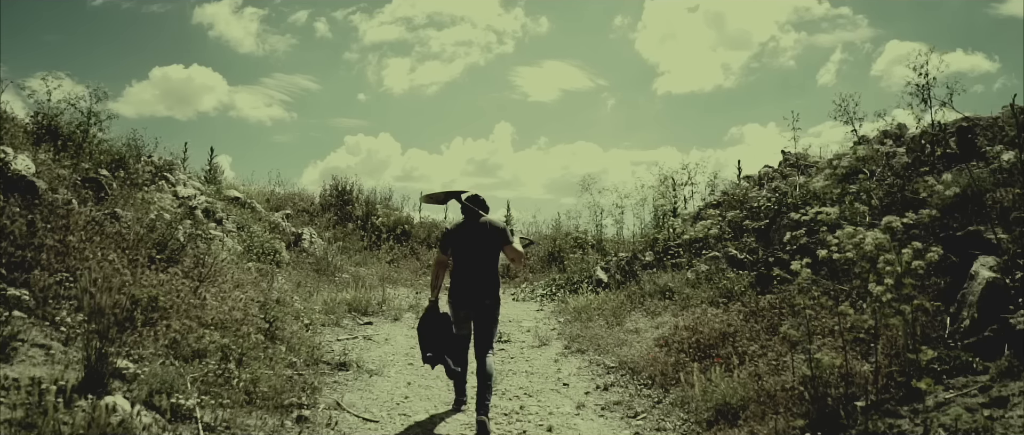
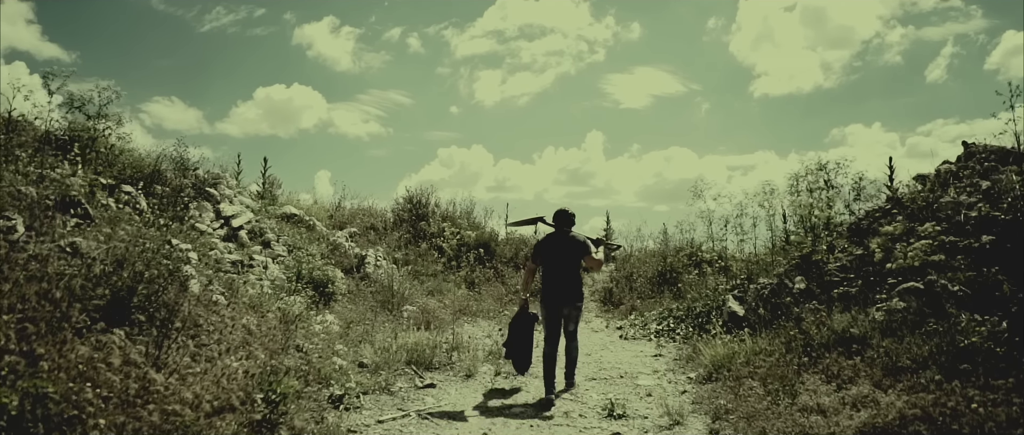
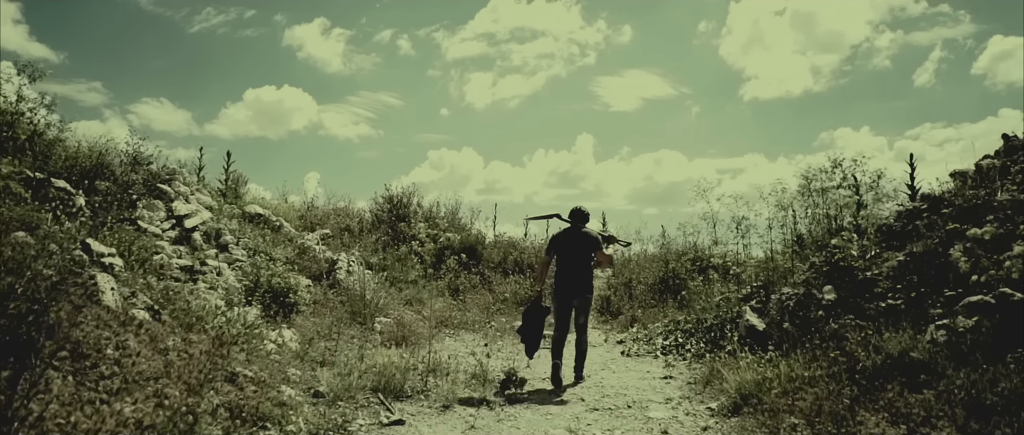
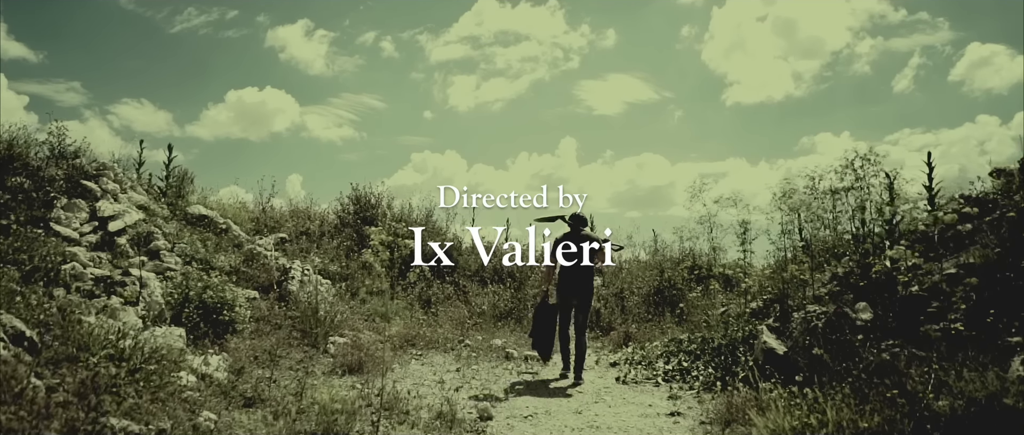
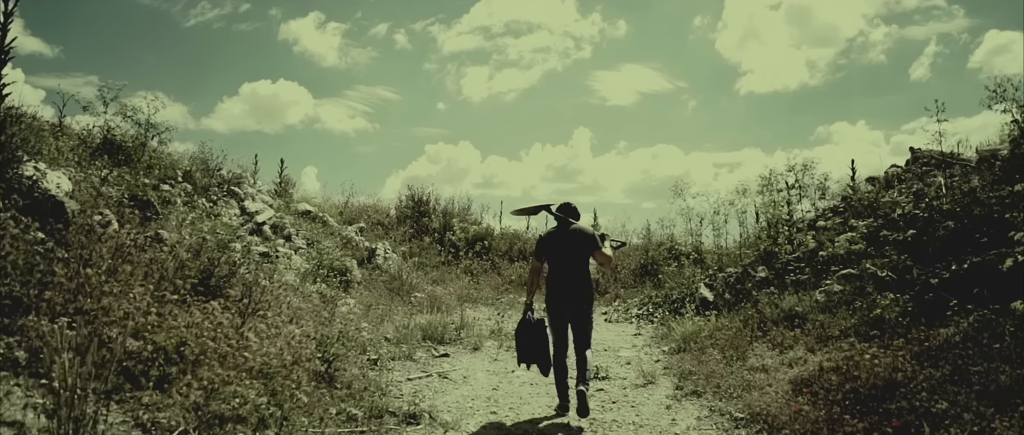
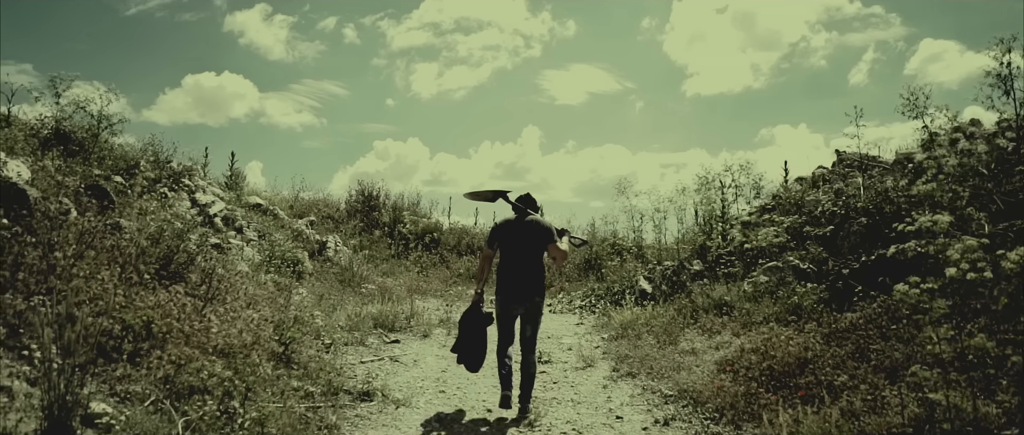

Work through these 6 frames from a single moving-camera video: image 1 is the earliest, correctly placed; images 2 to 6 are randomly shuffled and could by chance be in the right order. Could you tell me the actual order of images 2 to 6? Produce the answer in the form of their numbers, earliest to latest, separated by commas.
6, 5, 2, 3, 4
